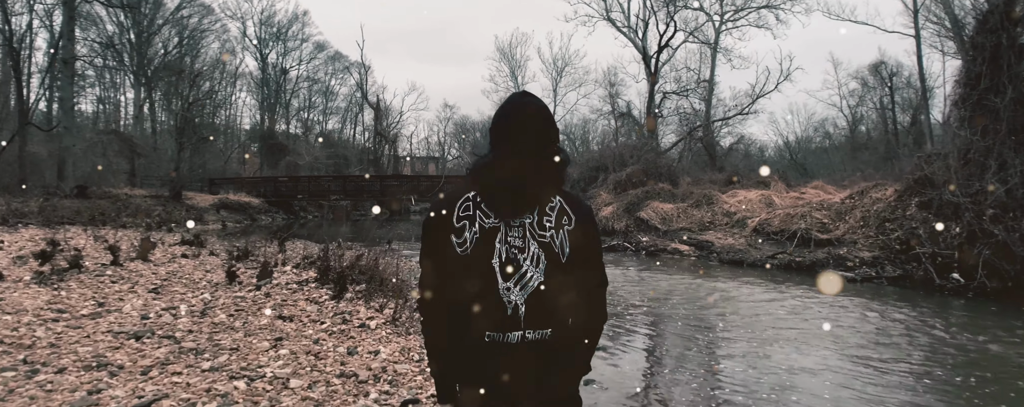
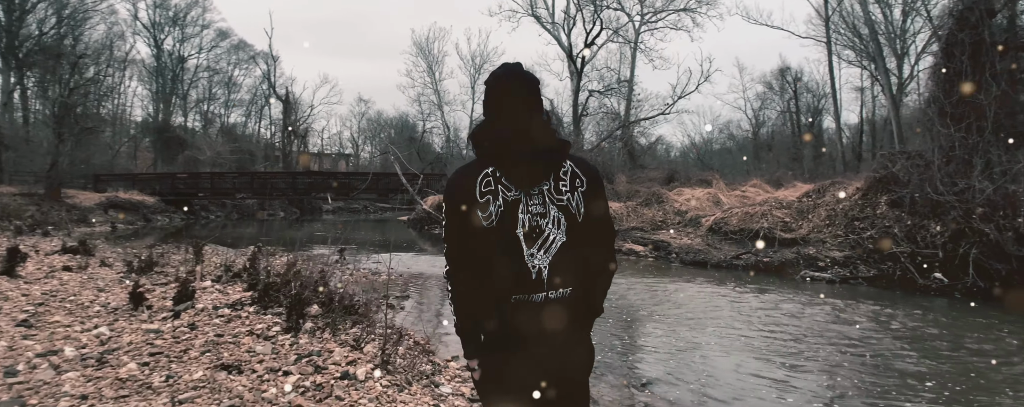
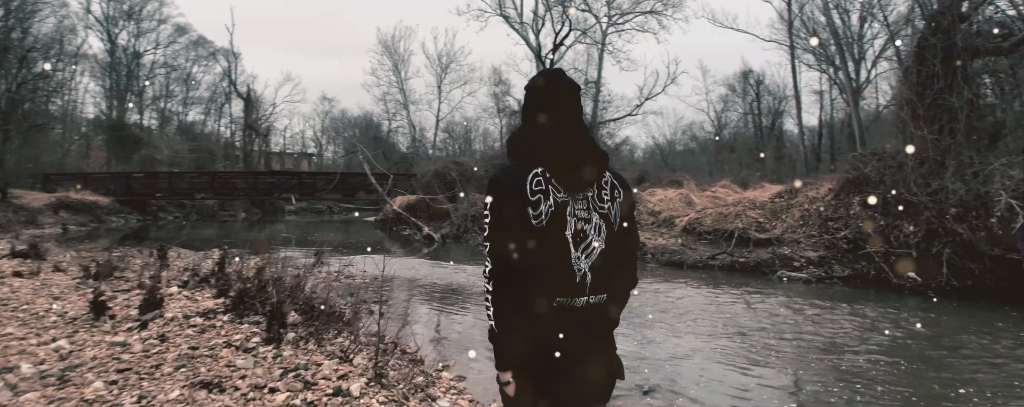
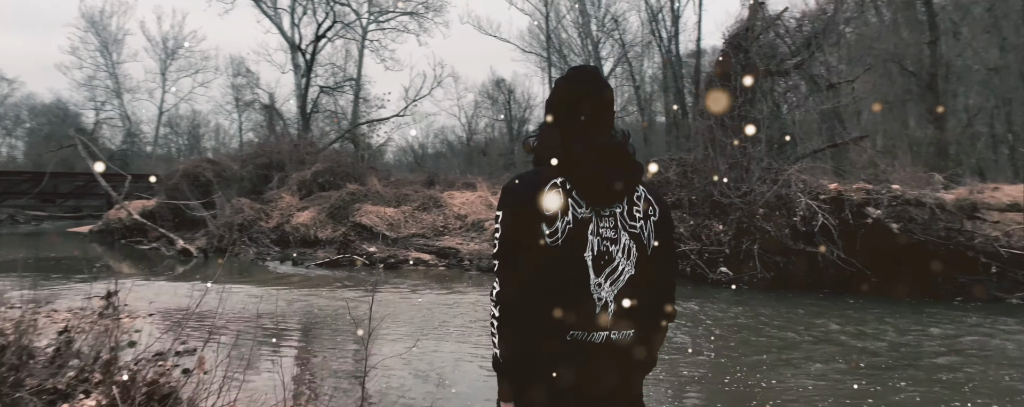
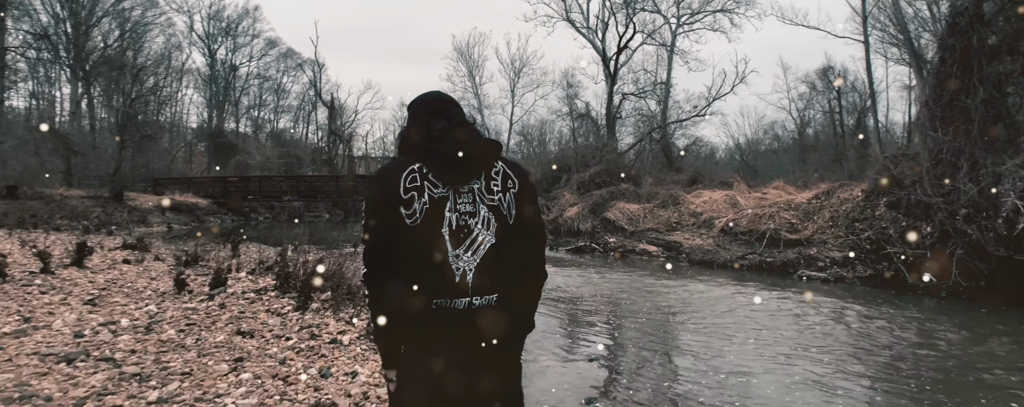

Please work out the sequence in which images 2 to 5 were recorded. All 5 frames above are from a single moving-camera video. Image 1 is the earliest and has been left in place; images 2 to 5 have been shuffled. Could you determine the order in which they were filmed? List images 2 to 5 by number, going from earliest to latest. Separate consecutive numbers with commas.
5, 2, 3, 4
